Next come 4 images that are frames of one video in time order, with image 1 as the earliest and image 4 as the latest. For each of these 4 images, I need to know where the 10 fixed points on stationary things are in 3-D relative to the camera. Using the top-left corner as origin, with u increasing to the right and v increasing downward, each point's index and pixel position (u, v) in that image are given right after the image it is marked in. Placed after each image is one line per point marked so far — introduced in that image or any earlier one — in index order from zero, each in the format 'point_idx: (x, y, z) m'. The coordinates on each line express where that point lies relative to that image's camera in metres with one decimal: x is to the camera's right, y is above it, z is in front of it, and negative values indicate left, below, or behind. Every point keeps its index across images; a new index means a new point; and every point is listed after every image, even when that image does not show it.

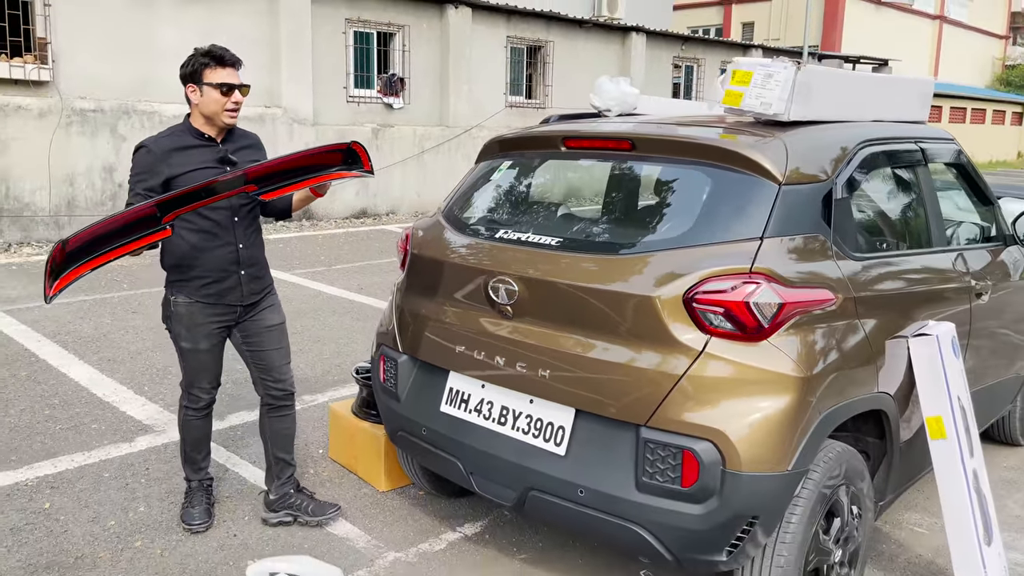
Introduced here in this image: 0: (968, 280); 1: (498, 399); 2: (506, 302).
0: (+1.8, 0.0, +3.3) m
1: (0.0, -0.3, +2.7) m
2: (0.0, 0.0, +2.7) m
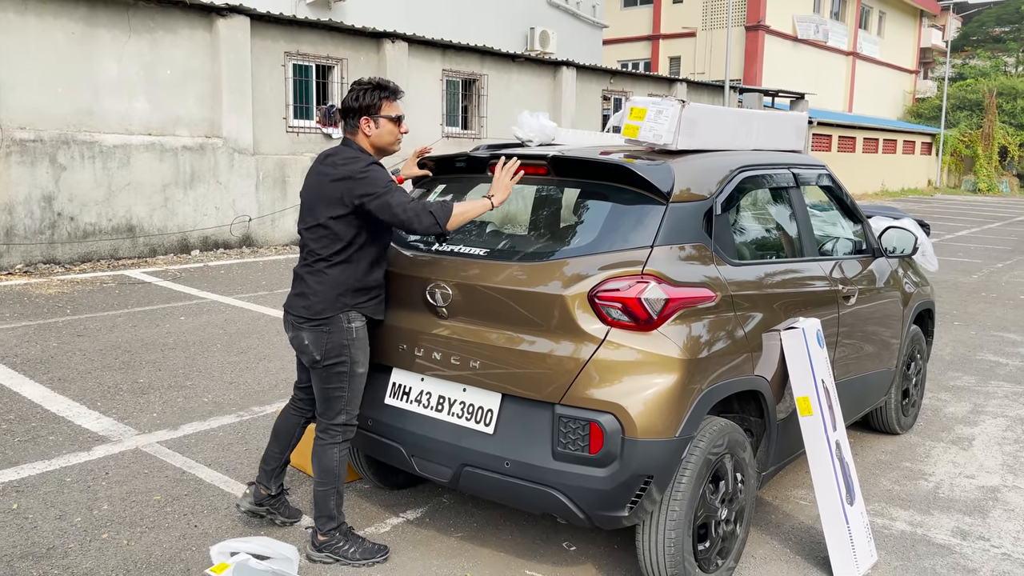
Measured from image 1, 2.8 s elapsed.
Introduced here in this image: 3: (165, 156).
0: (+1.5, 0.0, +3.8) m
1: (-0.3, -0.4, +3.1) m
2: (-0.3, -0.1, +3.1) m
3: (-4.4, +1.7, +10.7) m
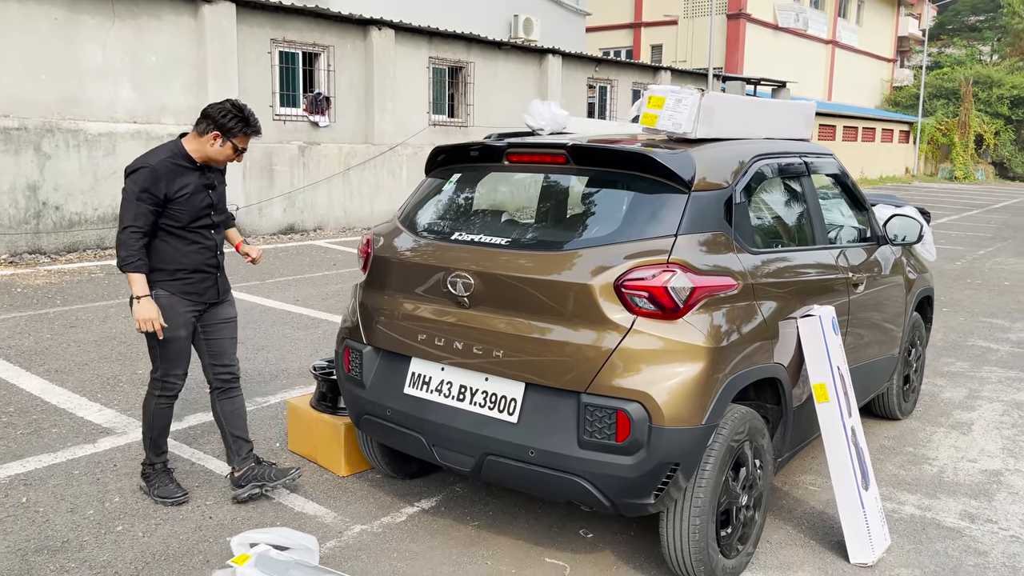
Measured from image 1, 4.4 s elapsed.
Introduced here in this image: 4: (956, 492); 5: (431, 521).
0: (+1.6, +0.1, +3.9) m
1: (-0.2, -0.3, +3.1) m
2: (-0.2, 0.0, +3.1) m
3: (-4.5, +1.8, +10.5) m
4: (+2.1, -0.9, +3.9) m
5: (-0.3, -1.0, +3.5) m
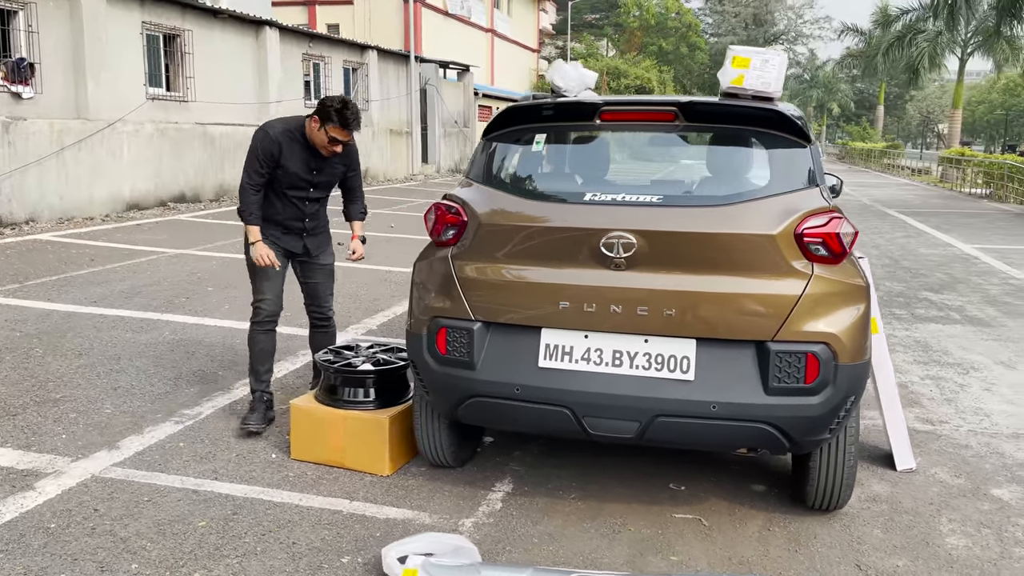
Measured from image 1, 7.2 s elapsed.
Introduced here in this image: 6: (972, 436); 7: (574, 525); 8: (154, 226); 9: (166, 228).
0: (+1.6, +0.3, +4.4) m
1: (+0.3, -0.2, +3.0) m
2: (+0.3, +0.1, +3.0) m
3: (-6.7, +1.6, +8.0) m
4: (+2.1, -0.6, +4.6) m
5: (+0.1, -0.9, +3.4) m
6: (+2.3, -0.7, +4.2) m
7: (+0.2, -0.9, +3.2) m
8: (-4.9, +0.8, +11.4) m
9: (-4.6, +0.8, +11.2) m
